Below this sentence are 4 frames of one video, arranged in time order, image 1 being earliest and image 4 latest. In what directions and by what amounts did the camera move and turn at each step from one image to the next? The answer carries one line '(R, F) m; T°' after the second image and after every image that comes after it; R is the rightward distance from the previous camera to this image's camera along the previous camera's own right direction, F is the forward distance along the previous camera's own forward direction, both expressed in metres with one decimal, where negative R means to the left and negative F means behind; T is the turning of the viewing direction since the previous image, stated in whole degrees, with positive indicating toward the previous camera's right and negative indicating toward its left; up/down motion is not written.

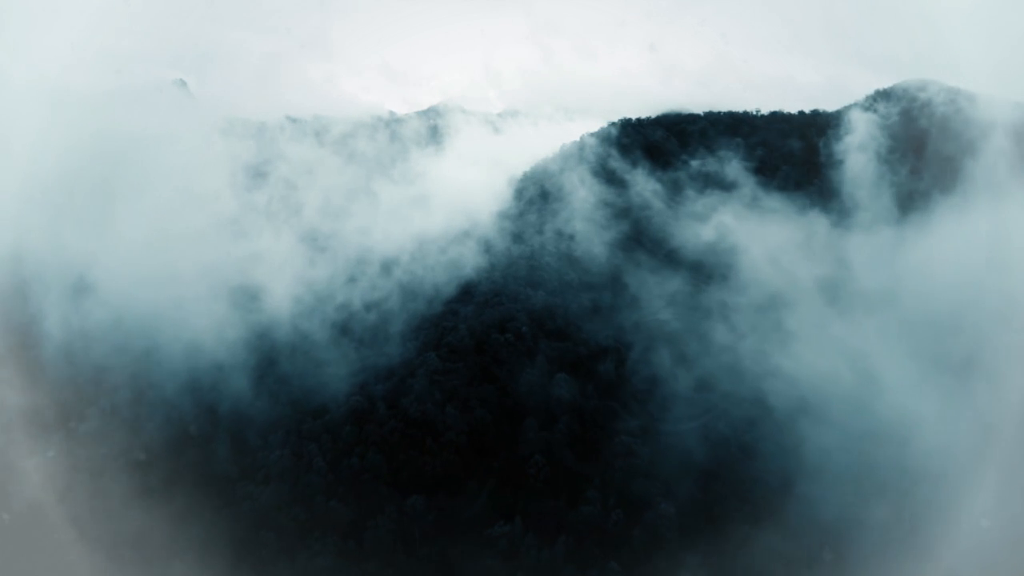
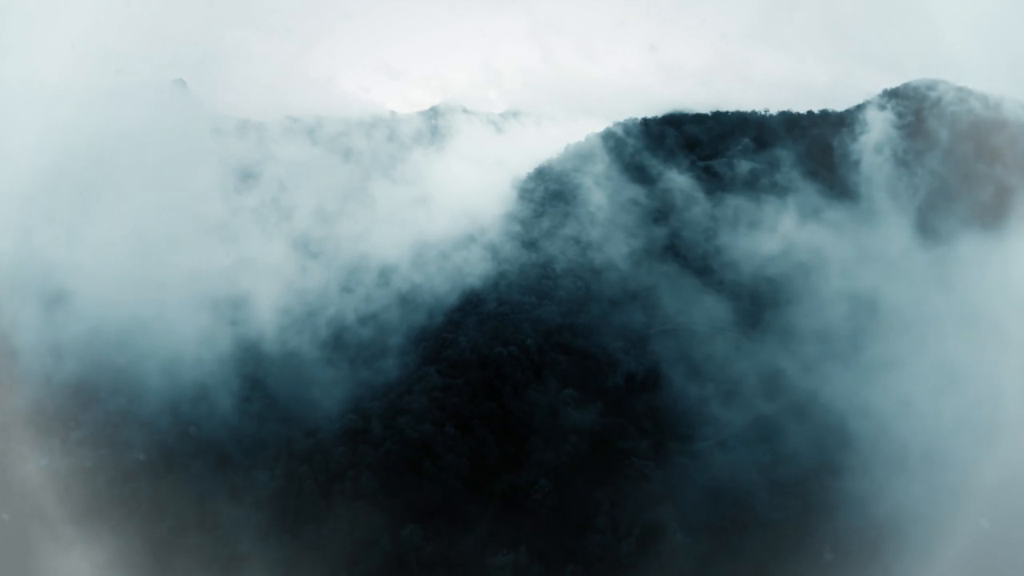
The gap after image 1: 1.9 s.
(-0.3, +2.9) m; 0°
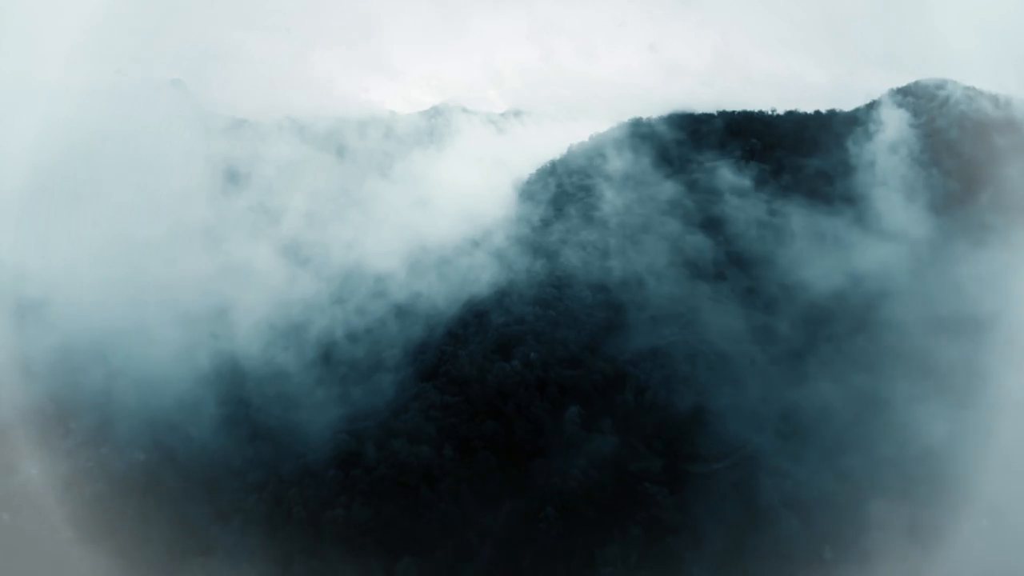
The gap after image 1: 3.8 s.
(-0.2, +2.8) m; 0°
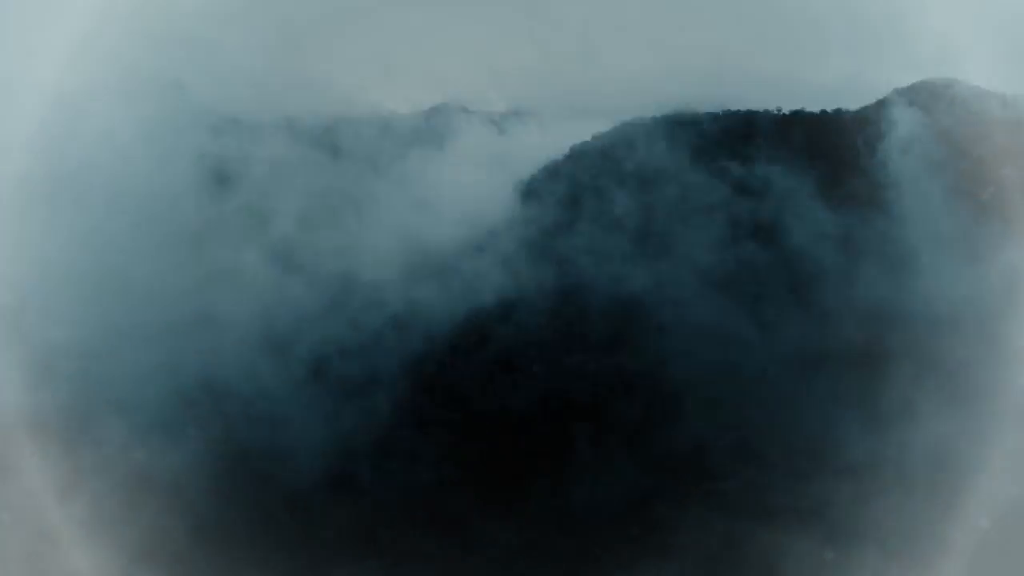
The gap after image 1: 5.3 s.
(-0.1, +2.2) m; 0°
